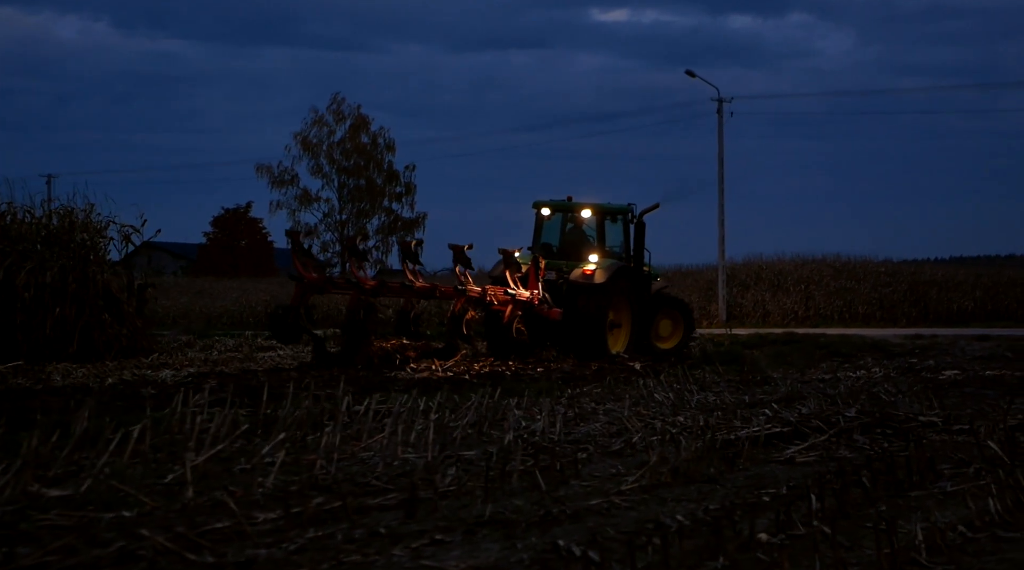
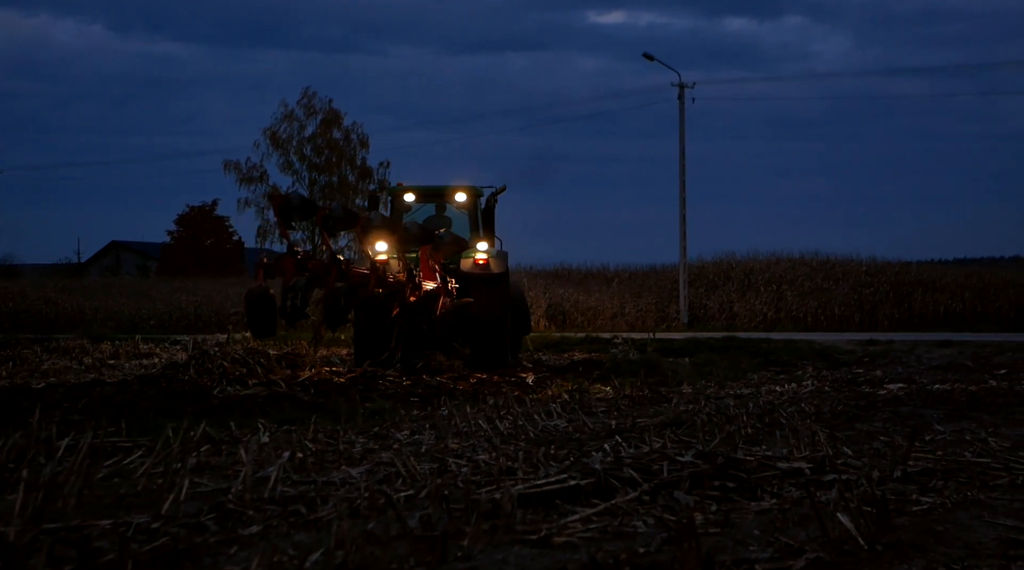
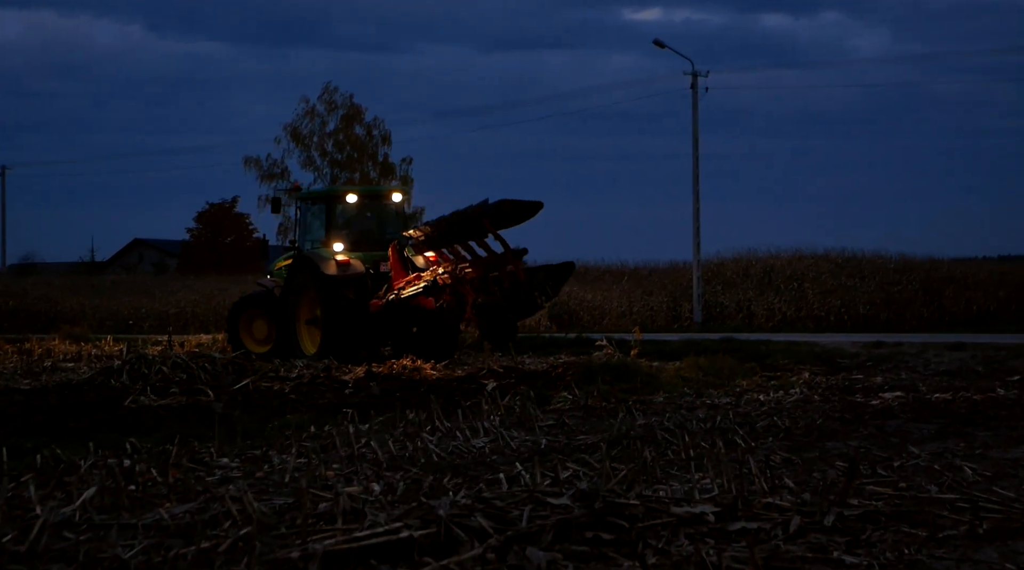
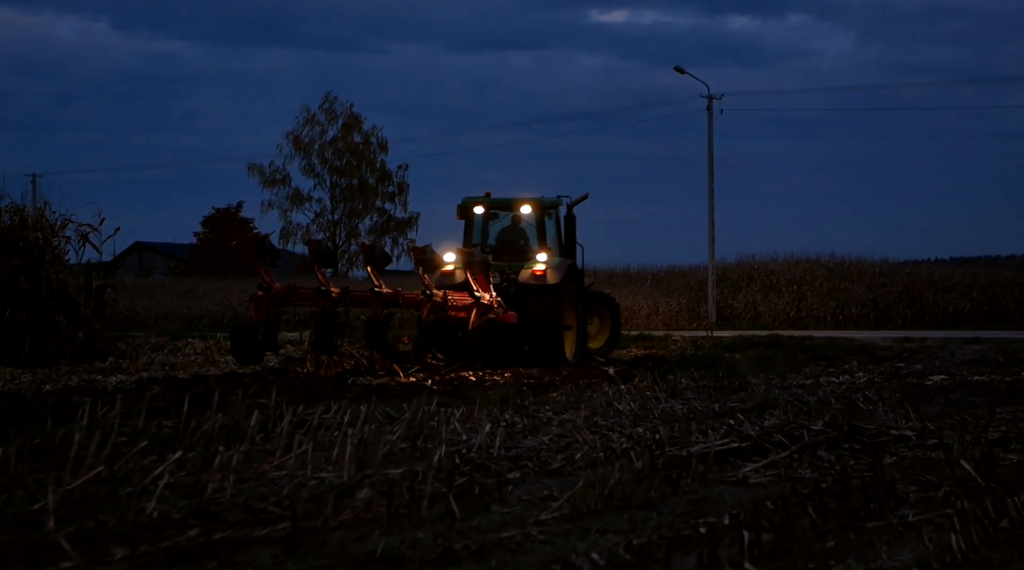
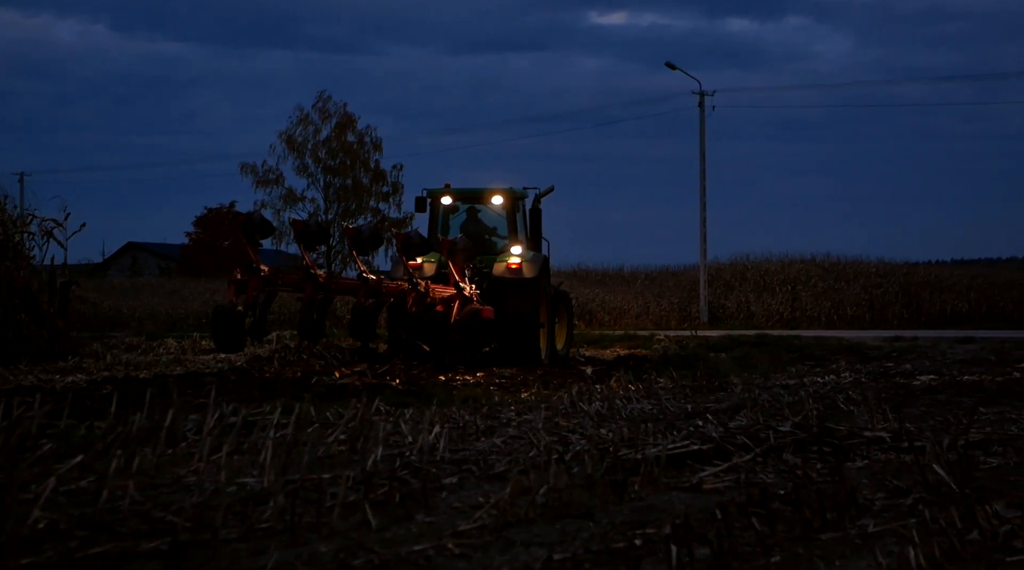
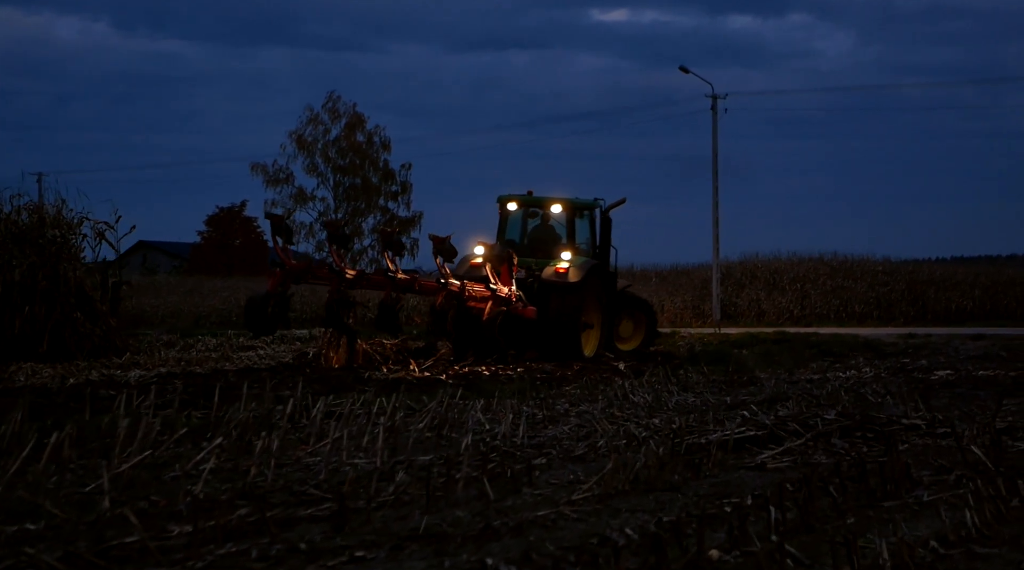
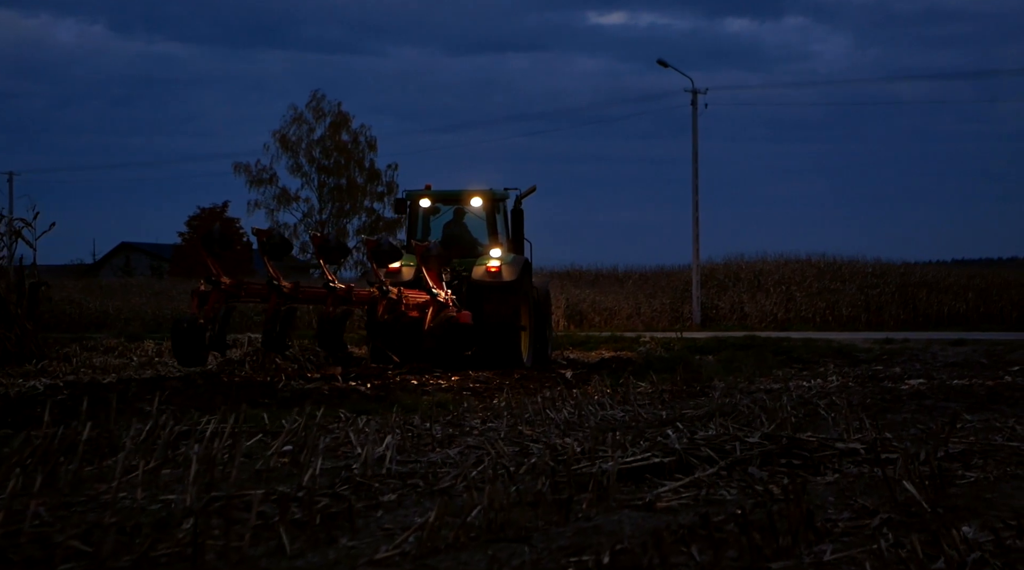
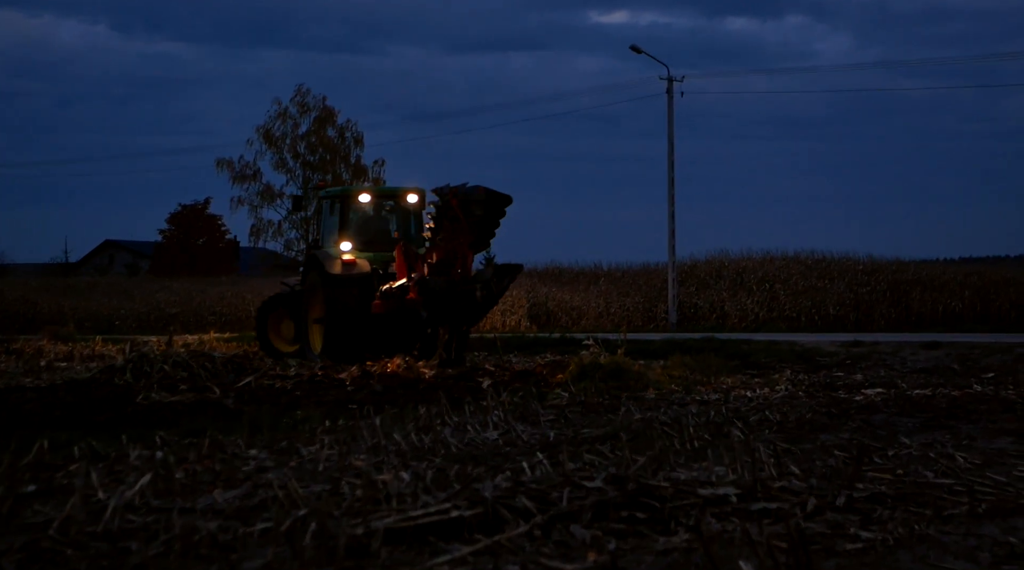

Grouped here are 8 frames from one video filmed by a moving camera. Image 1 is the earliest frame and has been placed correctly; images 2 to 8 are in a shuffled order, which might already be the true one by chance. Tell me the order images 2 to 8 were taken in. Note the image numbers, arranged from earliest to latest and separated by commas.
6, 4, 5, 7, 2, 8, 3
